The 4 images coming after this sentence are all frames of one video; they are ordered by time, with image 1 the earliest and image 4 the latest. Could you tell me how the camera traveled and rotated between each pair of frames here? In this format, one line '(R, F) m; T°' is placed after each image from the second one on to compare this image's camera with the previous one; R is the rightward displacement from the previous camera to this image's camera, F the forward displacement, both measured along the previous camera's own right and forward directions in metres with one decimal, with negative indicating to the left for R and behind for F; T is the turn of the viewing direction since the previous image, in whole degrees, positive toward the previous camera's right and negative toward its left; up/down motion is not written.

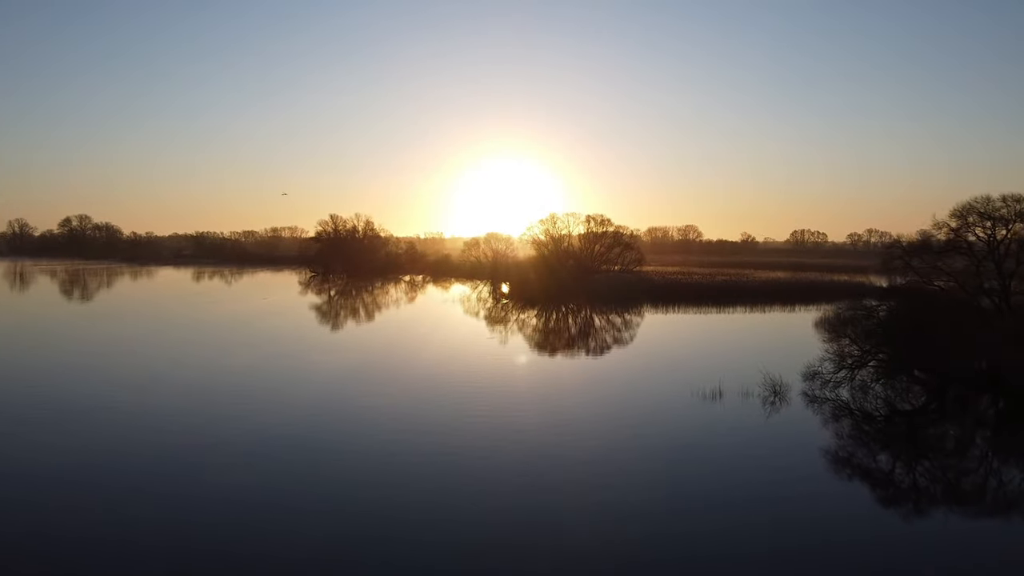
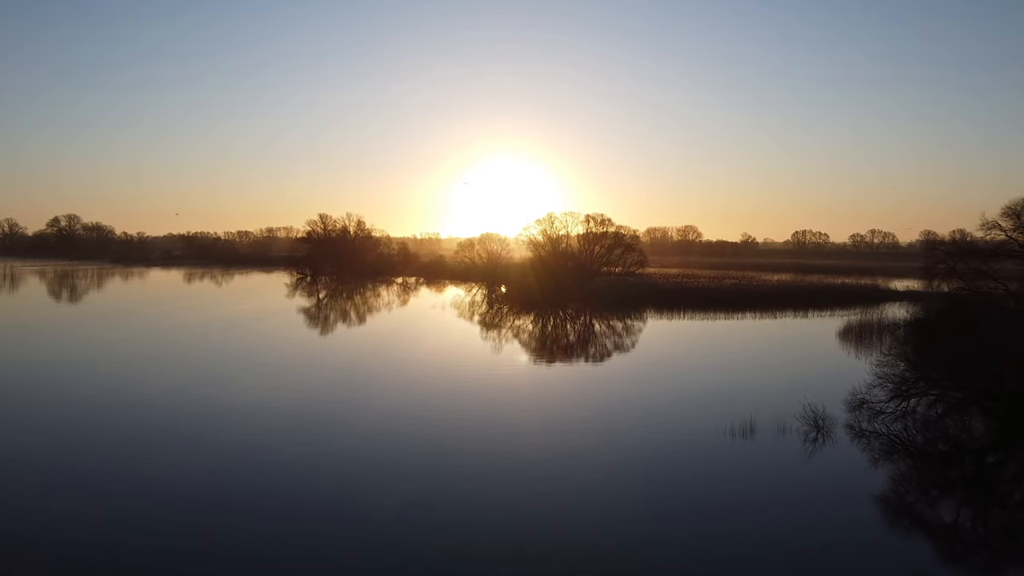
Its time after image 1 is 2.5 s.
(+0.1, +0.9) m; 0°
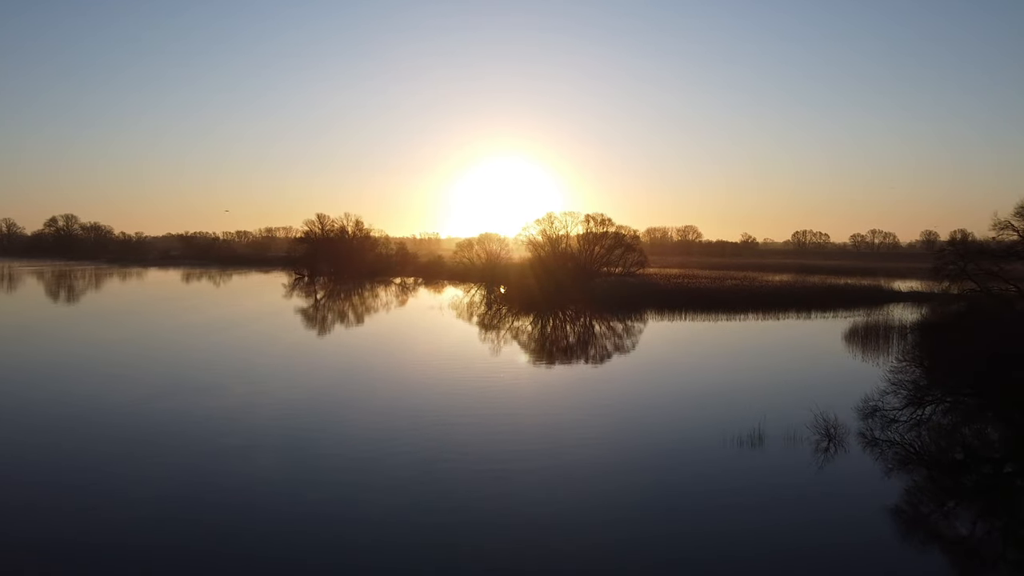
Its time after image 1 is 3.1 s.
(0.0, +0.2) m; 0°
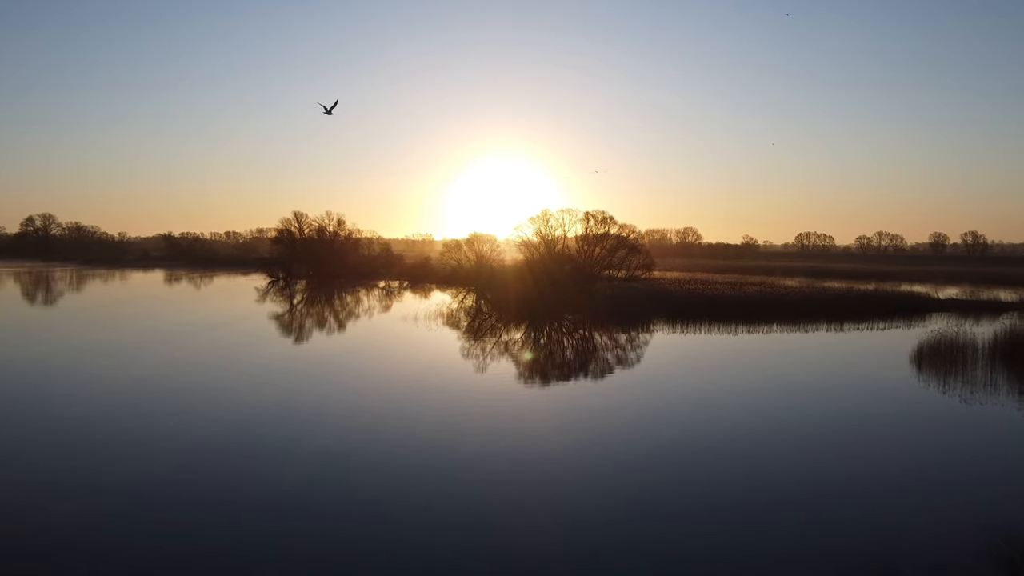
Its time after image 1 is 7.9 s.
(+0.1, +1.7) m; 0°
